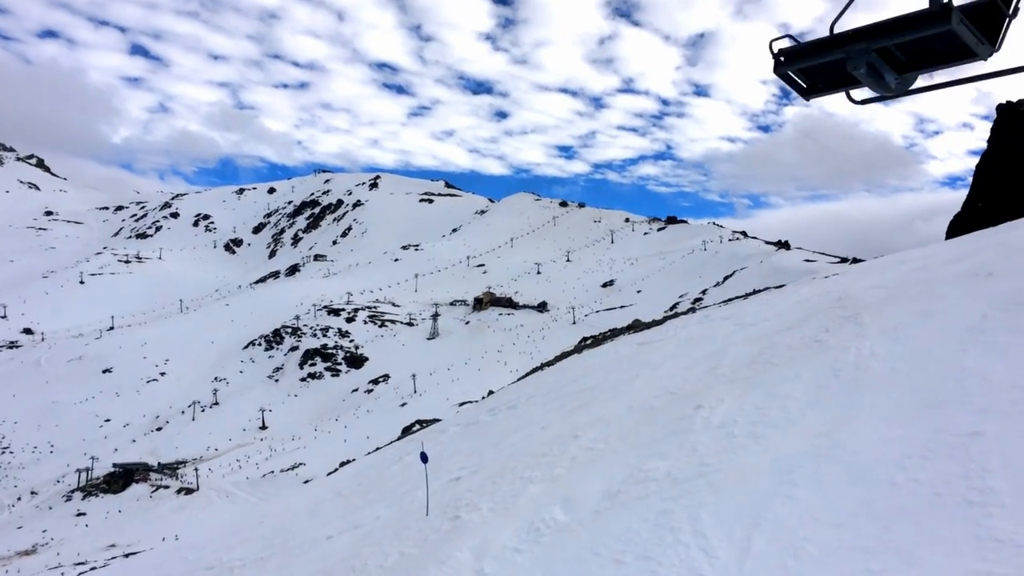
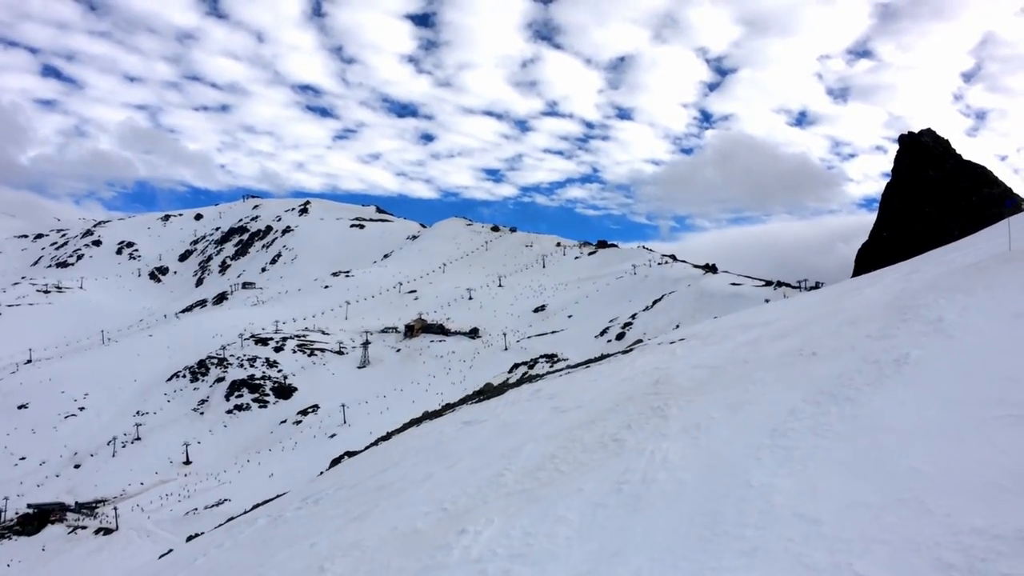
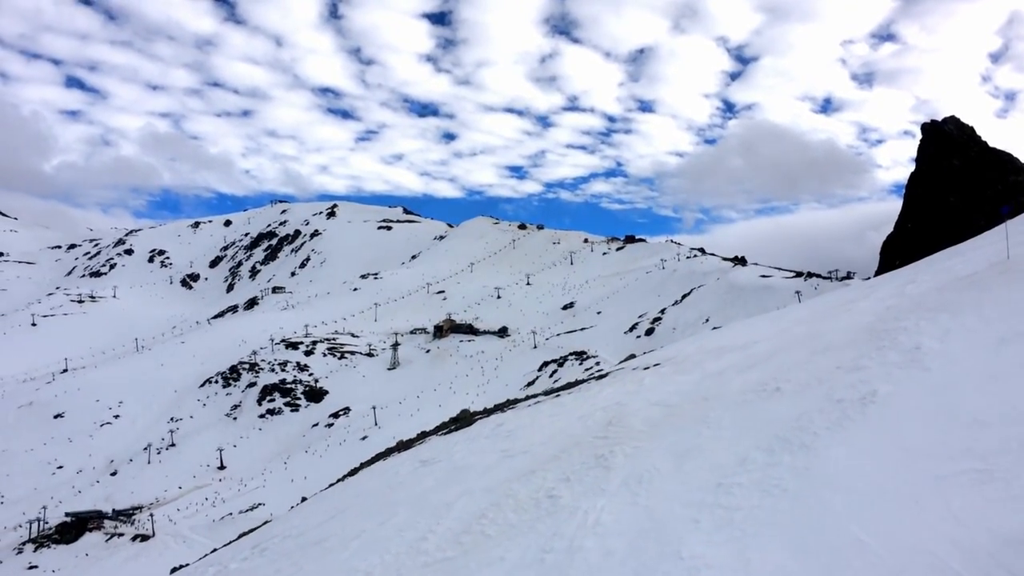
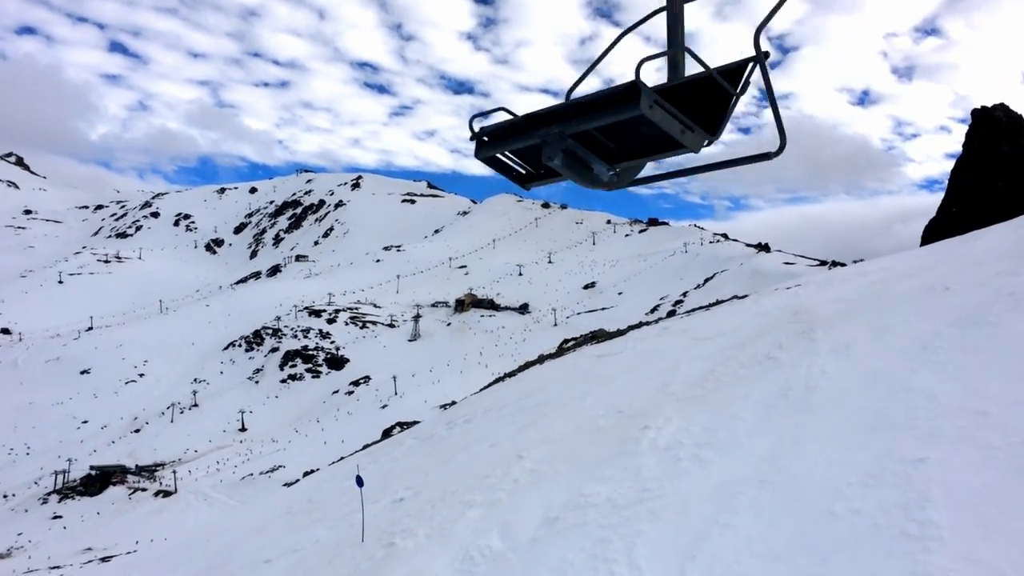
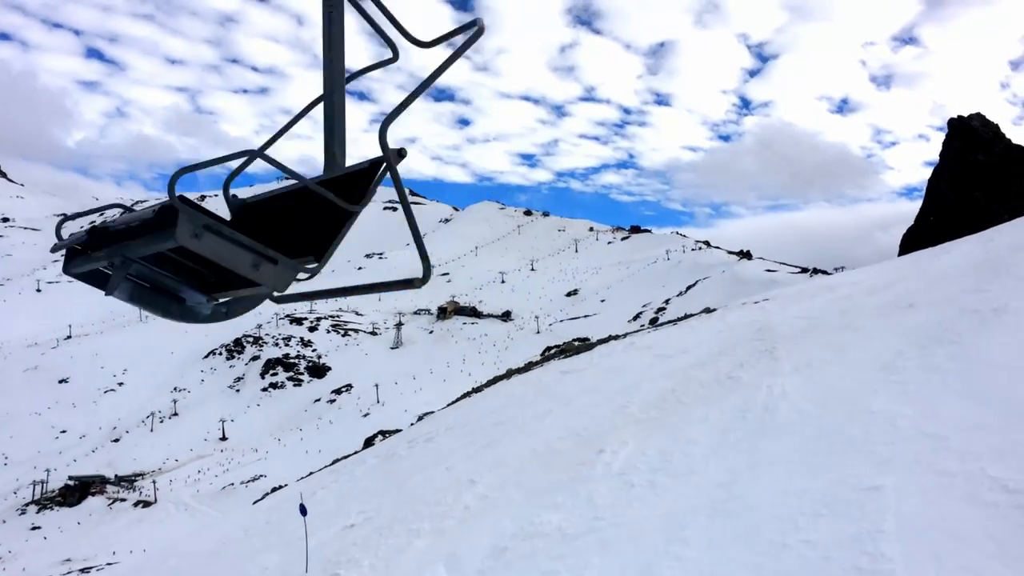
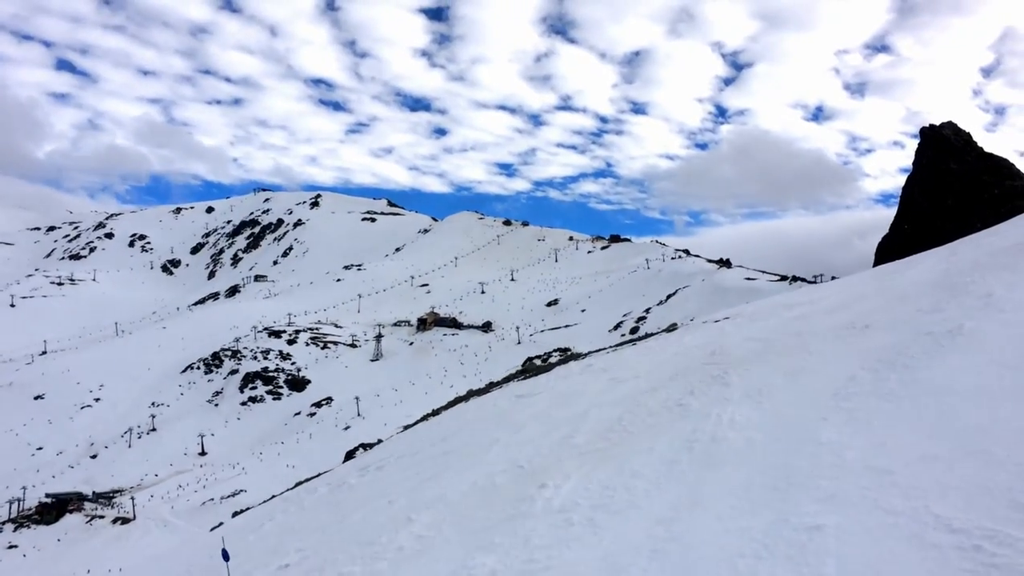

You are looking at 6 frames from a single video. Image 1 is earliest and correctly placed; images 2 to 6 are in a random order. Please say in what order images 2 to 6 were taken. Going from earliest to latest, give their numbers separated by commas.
4, 5, 6, 2, 3
